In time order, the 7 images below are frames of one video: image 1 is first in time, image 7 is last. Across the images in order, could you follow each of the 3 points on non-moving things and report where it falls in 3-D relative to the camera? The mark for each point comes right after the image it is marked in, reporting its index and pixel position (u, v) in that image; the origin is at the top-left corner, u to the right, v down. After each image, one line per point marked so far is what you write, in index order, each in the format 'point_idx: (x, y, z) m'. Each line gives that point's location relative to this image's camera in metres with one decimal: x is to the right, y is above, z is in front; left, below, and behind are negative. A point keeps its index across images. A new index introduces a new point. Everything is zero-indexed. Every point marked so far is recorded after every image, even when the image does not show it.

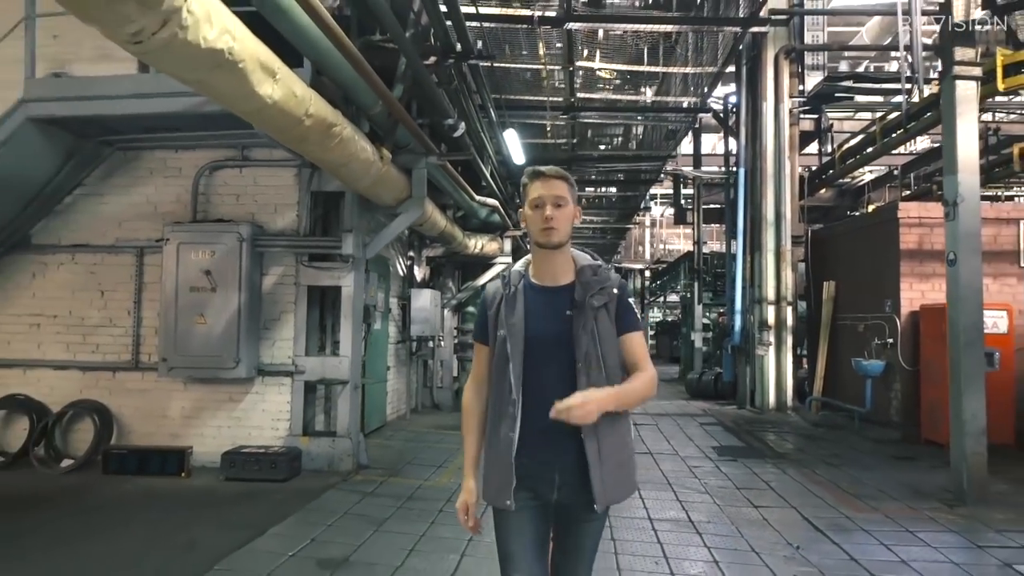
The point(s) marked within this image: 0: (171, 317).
0: (-2.4, -0.2, +5.1) m
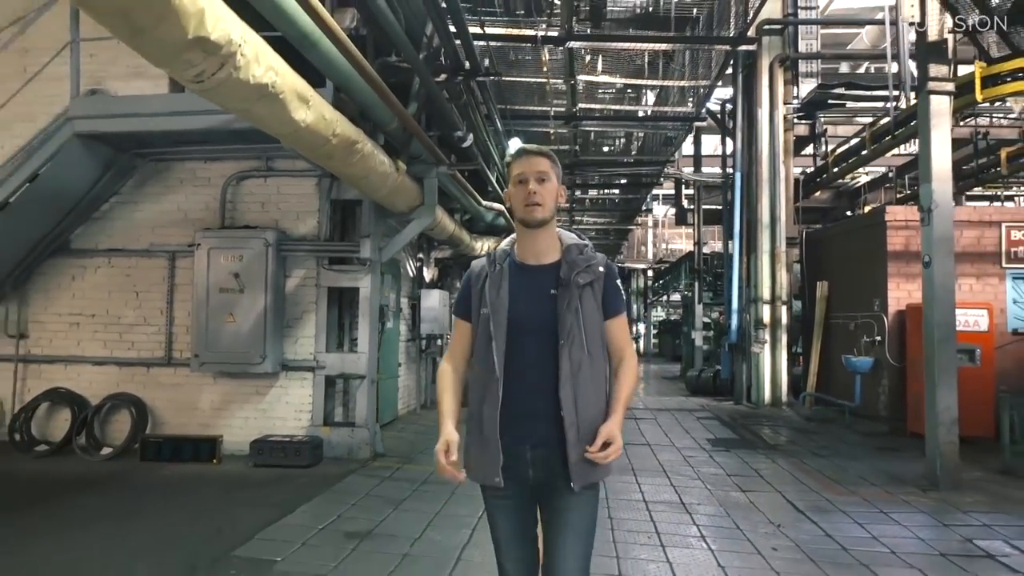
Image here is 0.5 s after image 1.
0: (-2.4, -0.2, +5.6) m
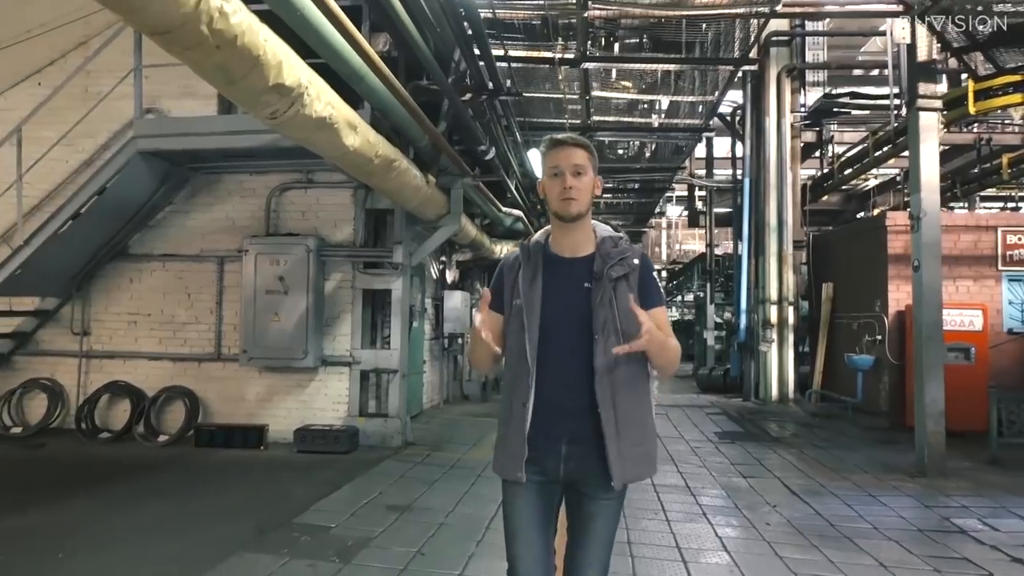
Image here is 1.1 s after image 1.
0: (-2.2, -0.2, +6.1) m
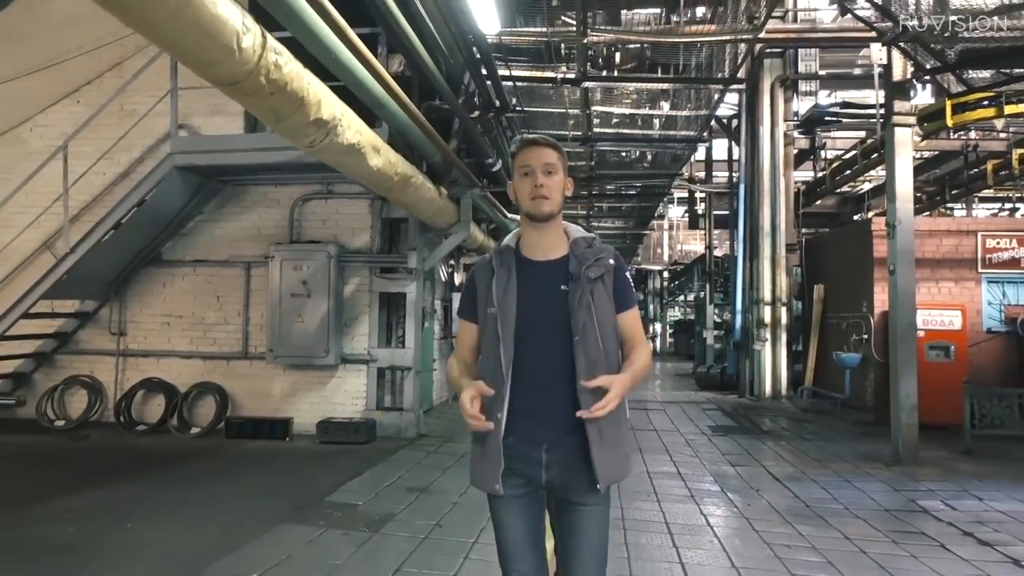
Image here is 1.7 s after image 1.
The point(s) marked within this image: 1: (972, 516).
0: (-2.1, -0.3, +6.6) m
1: (+3.0, -1.5, +4.8) m
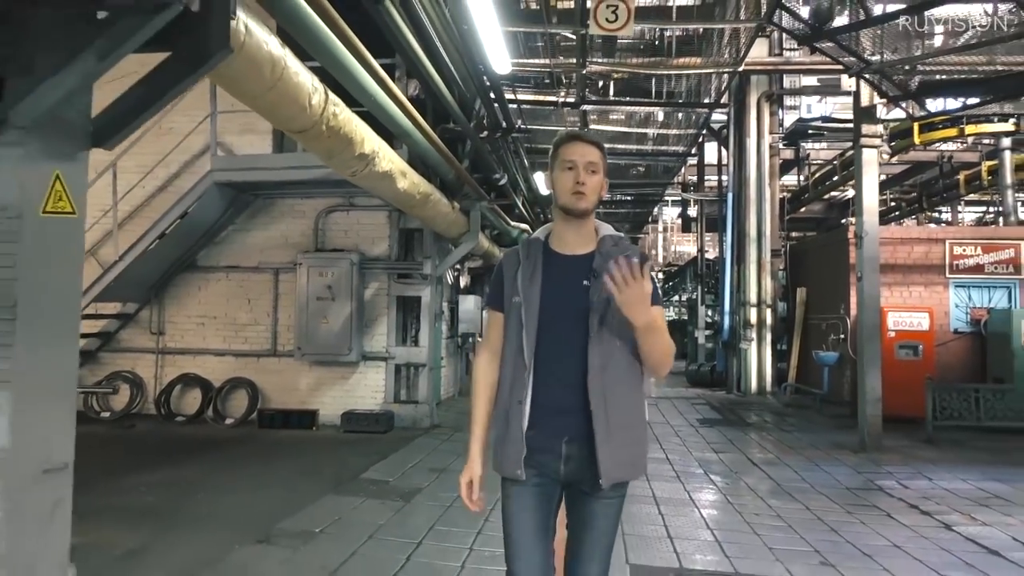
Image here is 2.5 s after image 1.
0: (-2.1, -0.3, +7.3) m
1: (+3.1, -1.6, +5.5) m
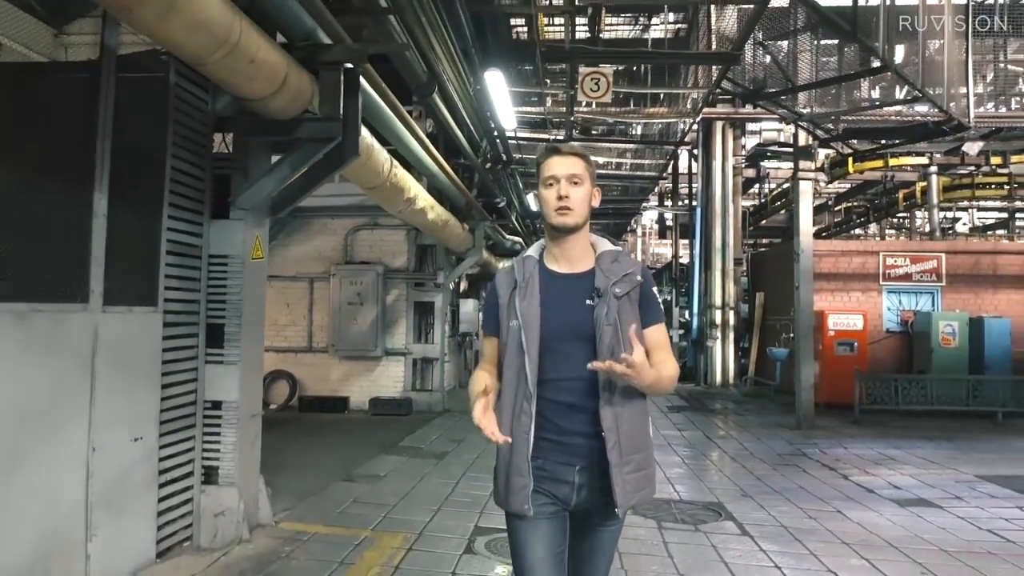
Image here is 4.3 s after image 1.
0: (-2.1, -0.4, +8.7) m
1: (+3.1, -1.6, +7.0) m
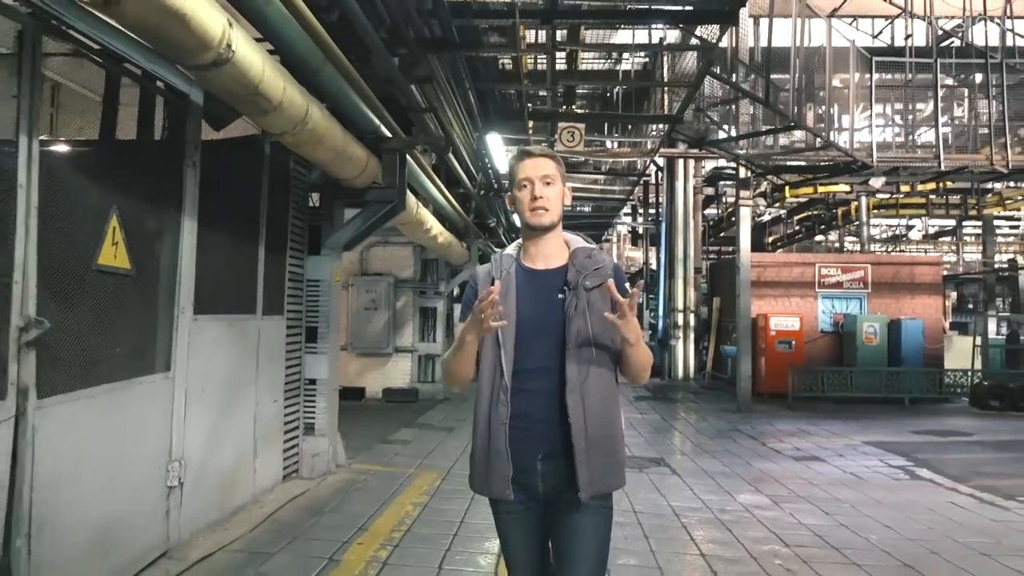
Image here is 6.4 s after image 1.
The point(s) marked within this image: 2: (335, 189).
0: (-2.2, -0.5, +10.3) m
1: (+3.0, -1.7, +8.8) m
2: (-1.3, +0.7, +5.2) m
